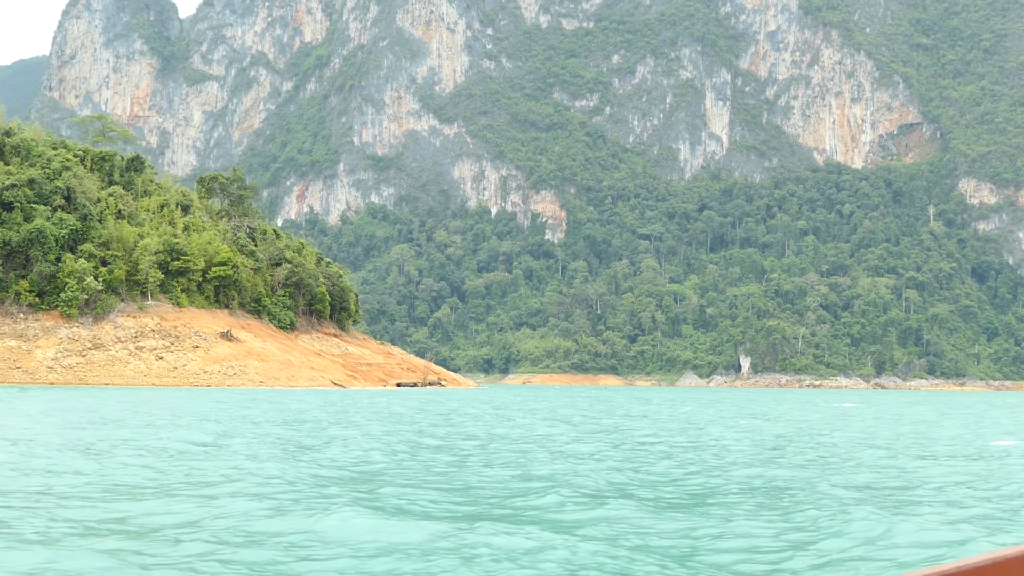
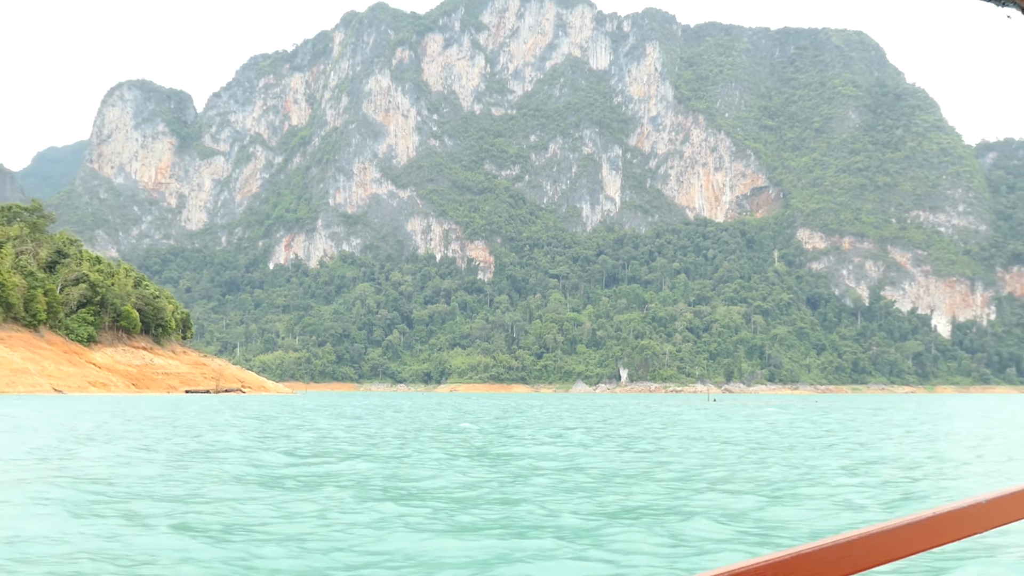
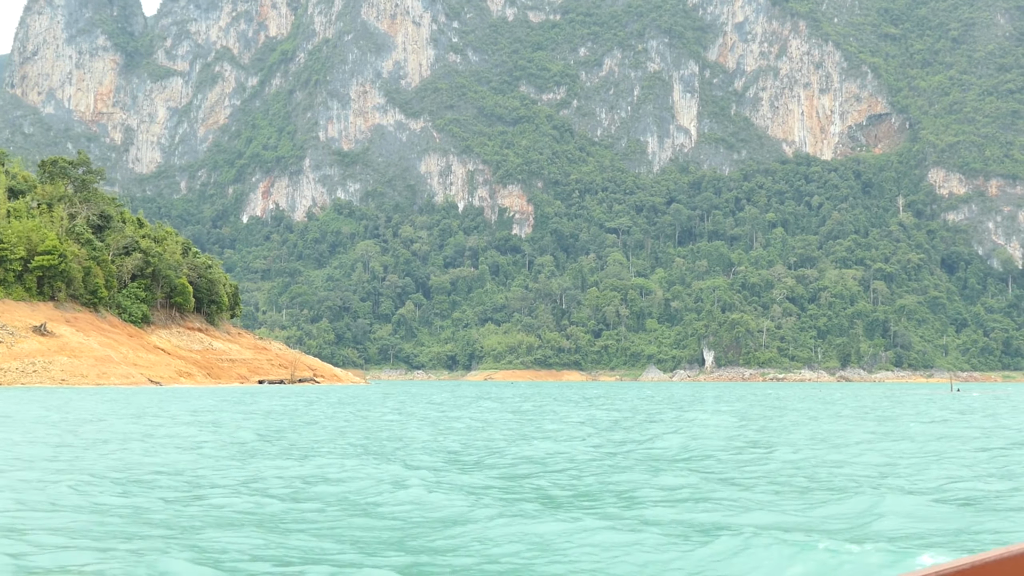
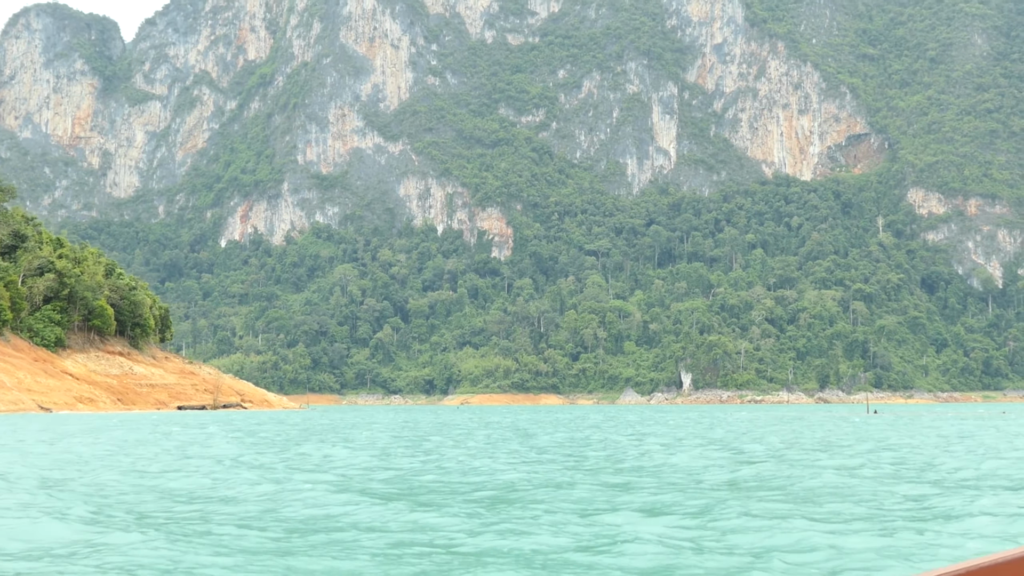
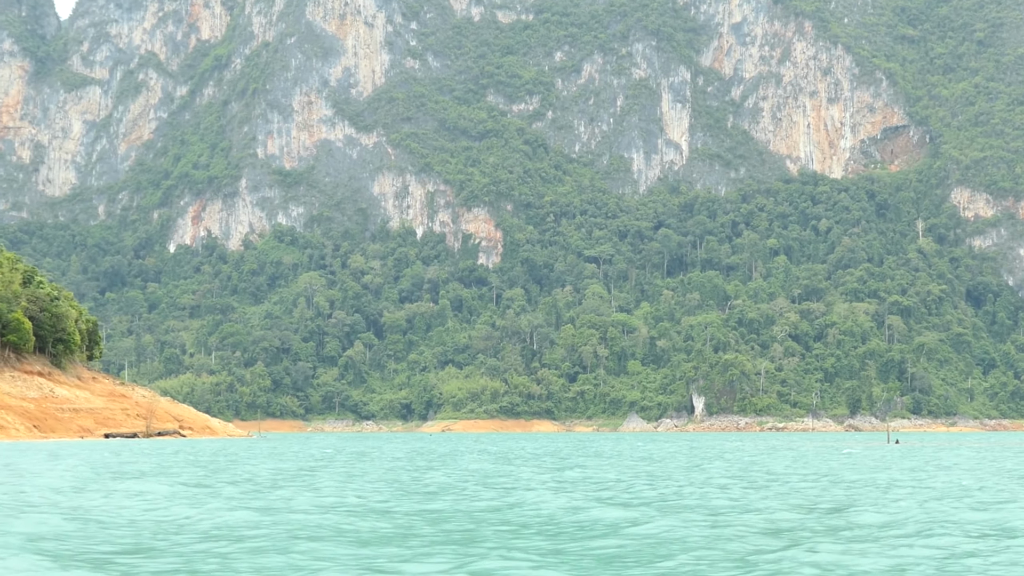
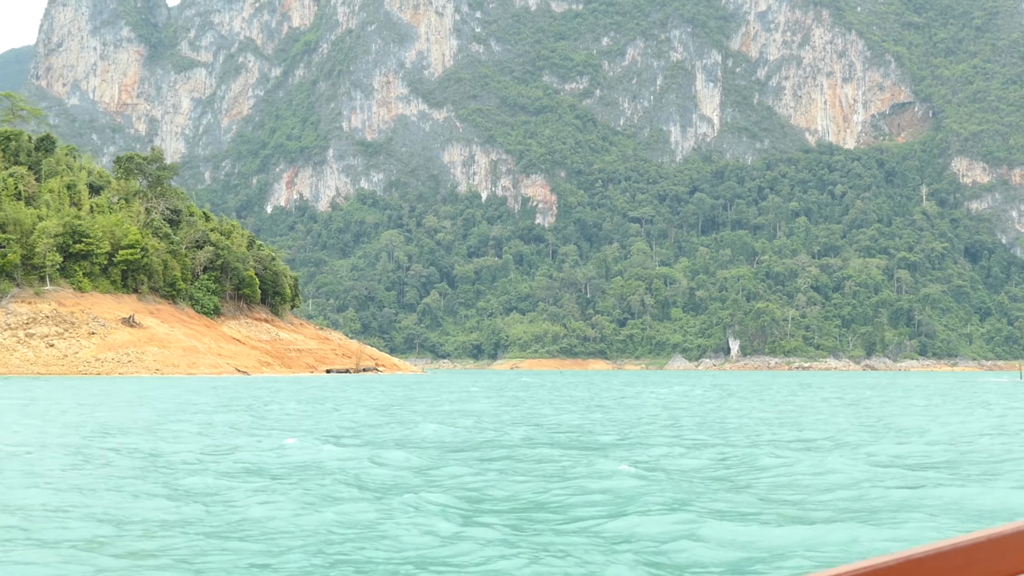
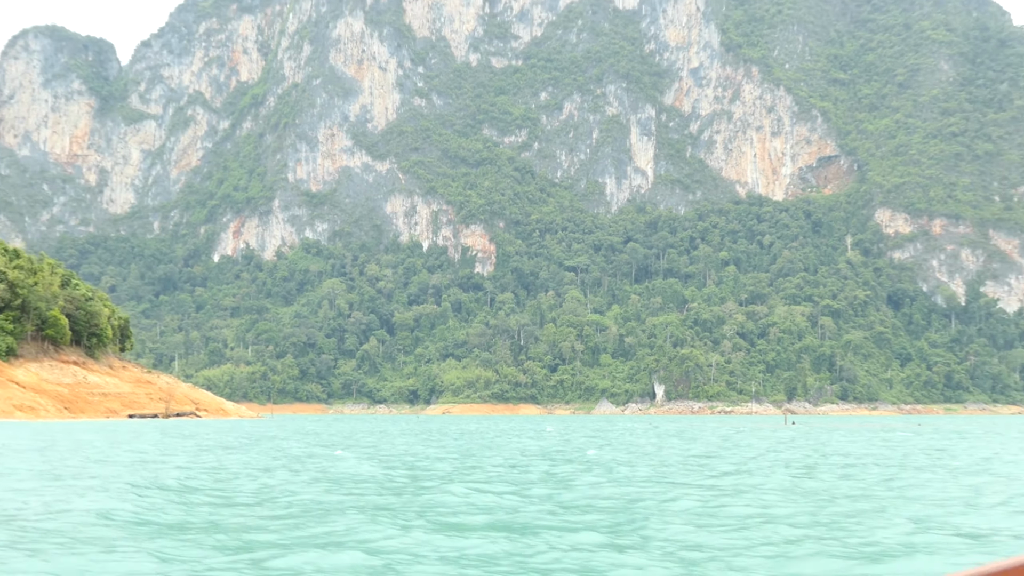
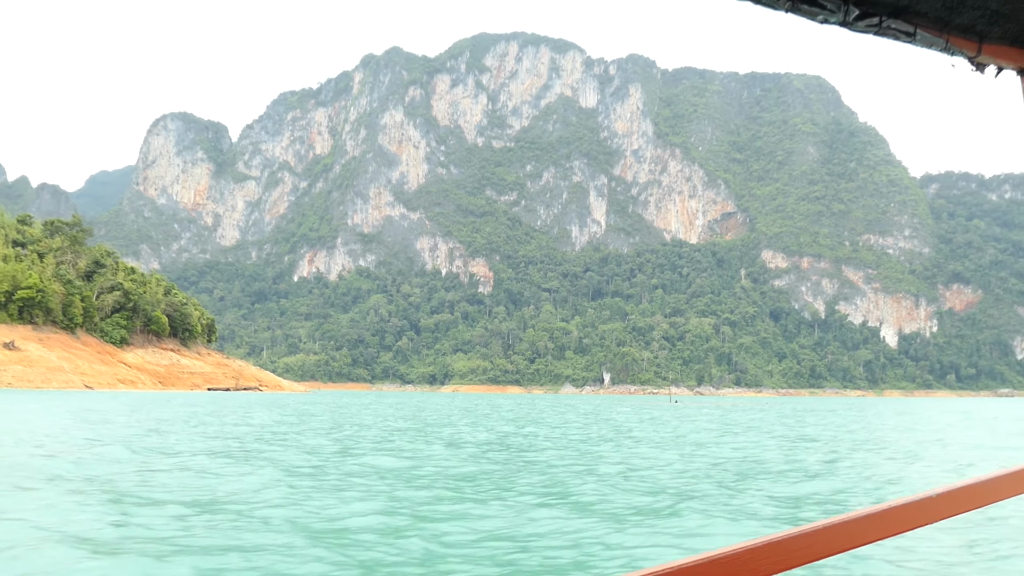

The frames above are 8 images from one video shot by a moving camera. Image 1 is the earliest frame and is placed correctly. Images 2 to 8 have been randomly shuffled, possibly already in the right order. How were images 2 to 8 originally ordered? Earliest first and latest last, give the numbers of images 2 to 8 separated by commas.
6, 3, 4, 5, 7, 2, 8
